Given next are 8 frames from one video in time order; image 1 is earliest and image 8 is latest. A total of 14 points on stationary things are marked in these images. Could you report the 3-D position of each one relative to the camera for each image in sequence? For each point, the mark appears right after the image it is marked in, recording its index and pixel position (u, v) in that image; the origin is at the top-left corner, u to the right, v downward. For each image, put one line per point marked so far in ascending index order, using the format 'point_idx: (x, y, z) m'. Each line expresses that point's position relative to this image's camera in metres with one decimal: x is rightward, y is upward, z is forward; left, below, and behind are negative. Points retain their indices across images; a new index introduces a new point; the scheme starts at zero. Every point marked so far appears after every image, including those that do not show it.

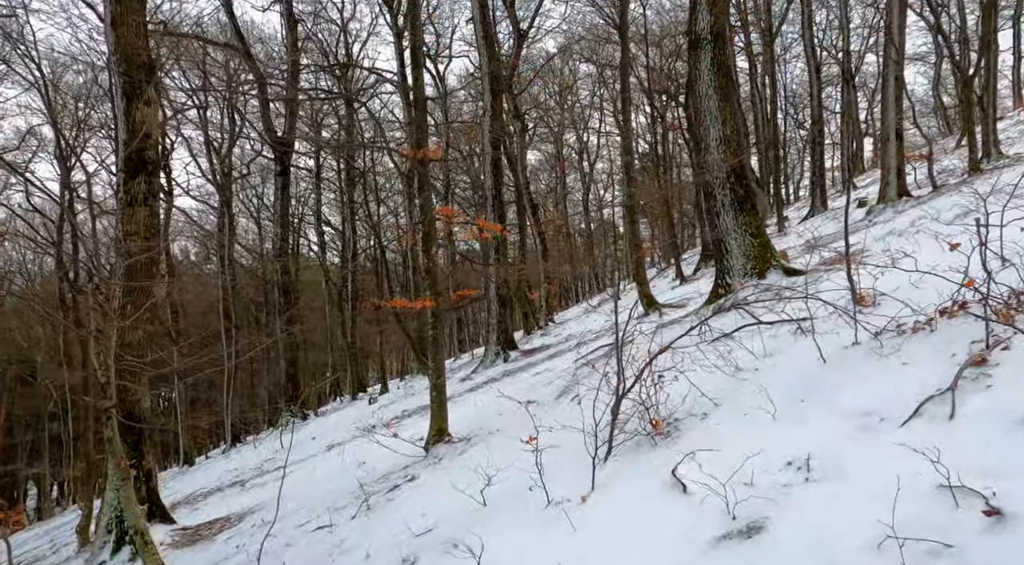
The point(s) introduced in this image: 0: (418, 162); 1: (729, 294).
0: (-1.0, +1.4, +9.1) m
1: (+2.6, -0.1, +9.8) m
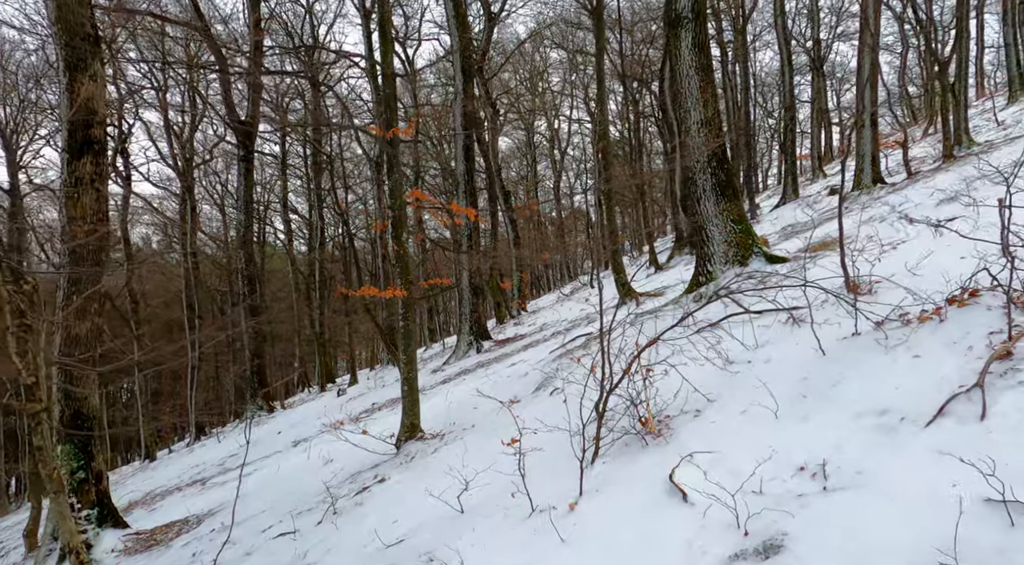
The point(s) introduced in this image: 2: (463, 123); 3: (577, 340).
0: (-1.3, +1.5, +8.7) m
1: (+2.3, 0.0, +9.5) m
2: (-0.9, +2.8, +15.0) m
3: (+0.9, -0.7, +10.4) m
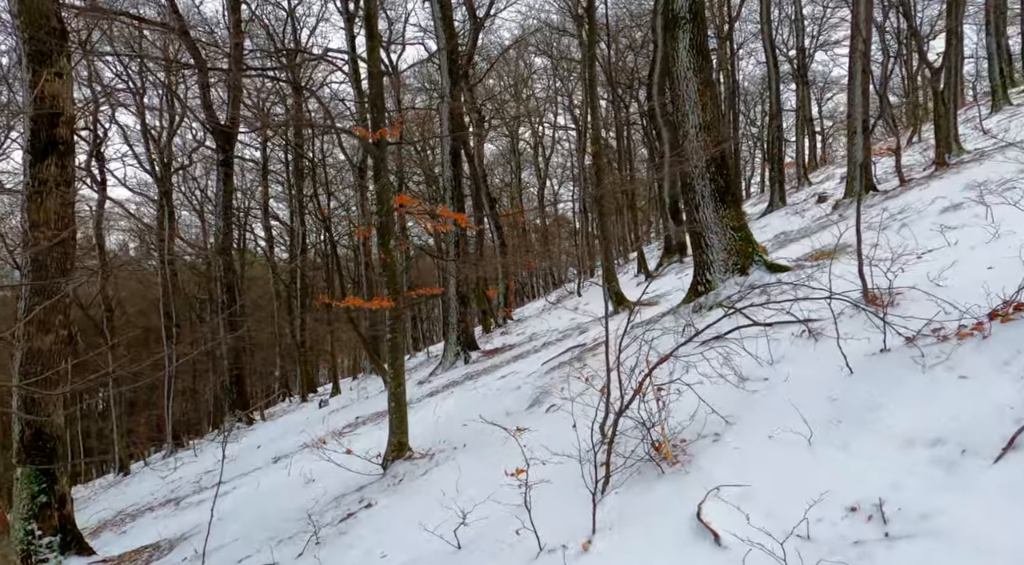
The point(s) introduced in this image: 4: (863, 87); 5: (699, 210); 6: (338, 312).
0: (-1.3, +1.4, +8.3) m
1: (+2.2, -0.1, +9.1) m
2: (-1.1, +2.7, +14.6) m
3: (+0.7, -0.8, +10.0) m
4: (+6.7, +3.8, +16.0) m
5: (+2.1, +0.8, +9.3) m
6: (-2.9, -0.5, +14.0) m
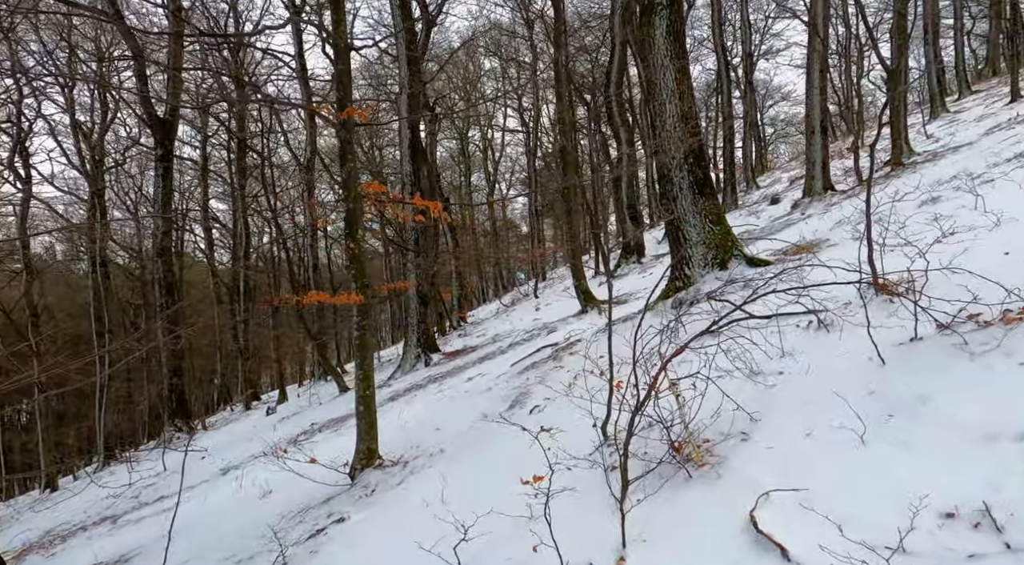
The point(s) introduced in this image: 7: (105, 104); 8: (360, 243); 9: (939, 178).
0: (-1.6, +1.4, +7.7) m
1: (+1.9, 0.0, +8.8) m
2: (-1.8, +2.7, +14.0) m
3: (+0.4, -0.8, +9.6) m
4: (+5.9, +3.8, +16.0) m
5: (+1.8, +0.9, +9.0) m
6: (-3.6, -0.5, +13.3) m
7: (-8.5, +3.6, +17.5) m
8: (-1.4, +0.4, +7.9) m
9: (+5.0, +1.2, +9.9) m
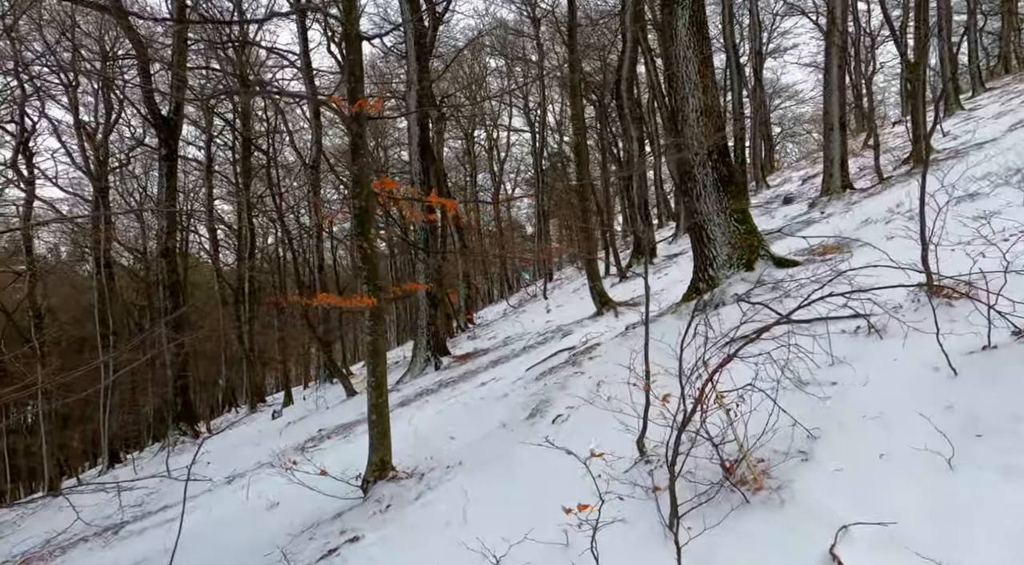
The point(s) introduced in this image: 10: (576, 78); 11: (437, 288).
0: (-1.4, +1.4, +7.3) m
1: (+2.0, -0.1, +8.4) m
2: (-1.6, +2.6, +13.6) m
3: (+0.6, -0.8, +9.2) m
4: (+6.1, +3.8, +15.6) m
5: (+1.9, +0.8, +8.6) m
6: (-3.4, -0.5, +12.9) m
7: (-8.3, +3.6, +17.2) m
8: (-1.3, +0.4, +7.6) m
9: (+5.2, +1.2, +9.5) m
10: (+1.3, +4.3, +17.8) m
11: (-1.2, -0.1, +12.8) m
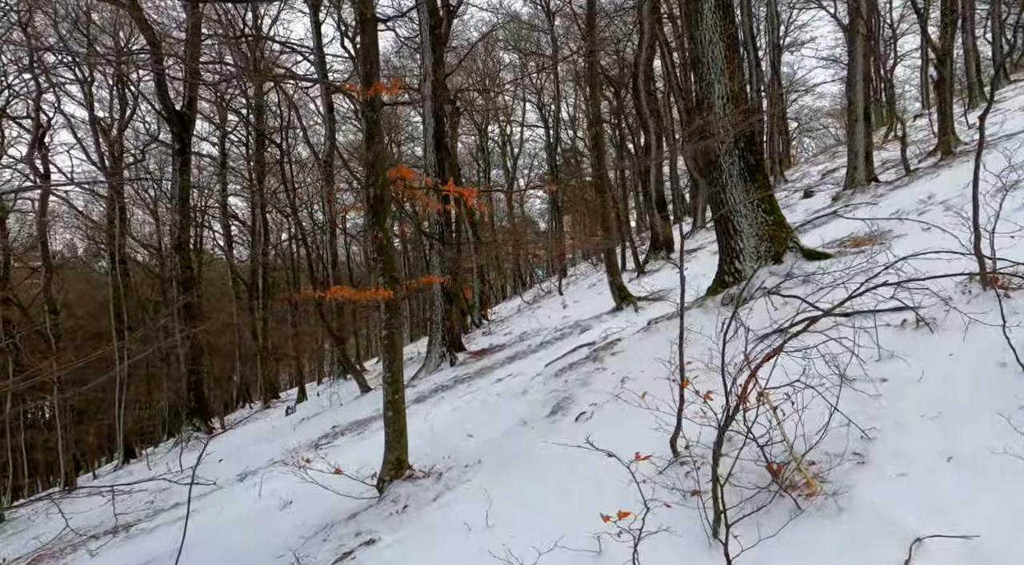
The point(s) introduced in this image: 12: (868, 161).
0: (-1.2, +1.5, +7.1) m
1: (+2.2, 0.0, +8.1) m
2: (-1.3, +2.7, +13.4) m
3: (+0.8, -0.7, +8.9) m
4: (+6.4, +3.8, +15.2) m
5: (+2.1, +0.9, +8.3) m
6: (-3.1, -0.4, +12.7) m
7: (-7.9, +3.7, +17.0) m
8: (-1.1, +0.4, +7.3) m
9: (+5.4, +1.3, +9.1) m
10: (+1.7, +4.4, +17.5) m
11: (-0.9, 0.0, +12.6) m
12: (+6.4, +2.2, +15.1) m
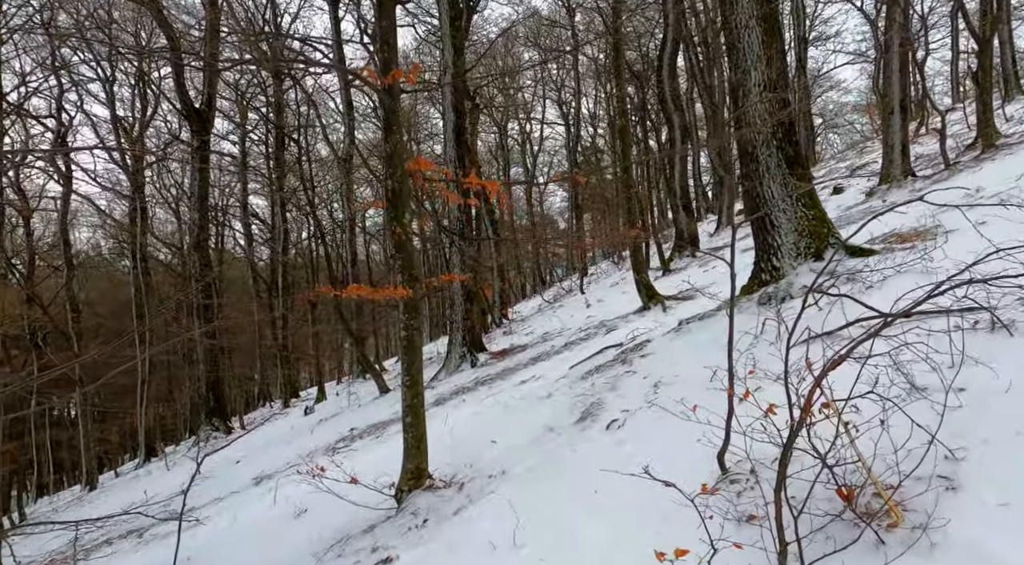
0: (-1.0, +1.5, +6.7) m
1: (+2.5, 0.0, +7.7) m
2: (-1.0, +2.7, +13.0) m
3: (+1.0, -0.7, +8.5) m
4: (+6.8, +3.9, +14.7) m
5: (+2.4, +0.9, +7.9) m
6: (-2.8, -0.4, +12.4) m
7: (-7.5, +3.7, +16.8) m
8: (-0.9, +0.4, +7.0) m
9: (+5.7, +1.3, +8.6) m
10: (+2.1, +4.5, +17.1) m
11: (-0.6, 0.0, +12.2) m
12: (+6.8, +2.2, +14.6) m
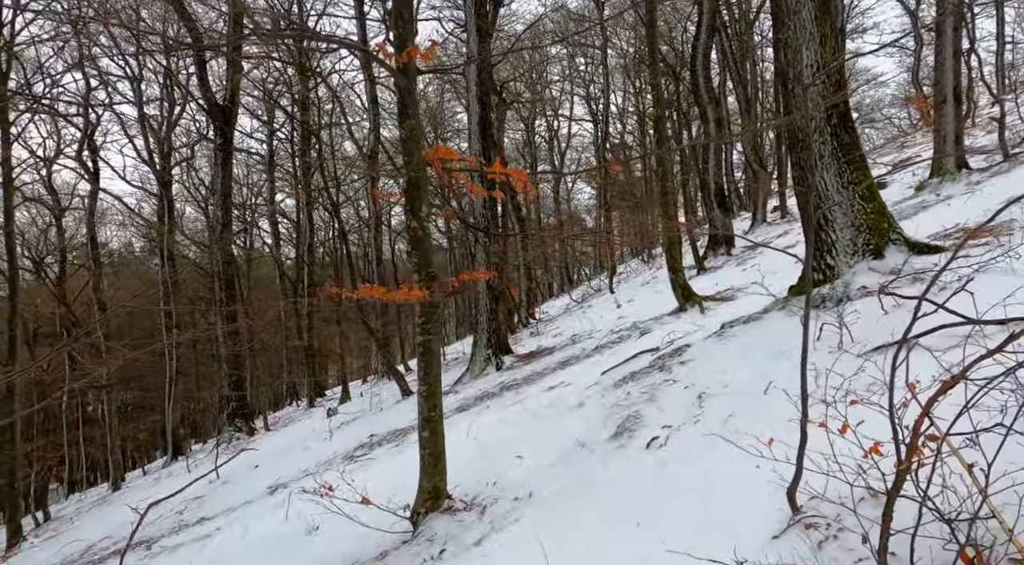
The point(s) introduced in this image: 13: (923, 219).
0: (-0.8, +1.5, +6.1) m
1: (+2.7, 0.0, +7.0) m
2: (-0.5, +2.8, +12.4) m
3: (+1.3, -0.7, +7.9) m
4: (+7.3, +3.9, +13.8) m
5: (+2.6, +0.9, +7.2) m
6: (-2.4, -0.4, +11.9) m
7: (-6.9, +3.8, +16.4) m
8: (-0.7, +0.4, +6.4) m
9: (+5.9, +1.3, +7.8) m
10: (+2.7, +4.5, +16.4) m
11: (-0.2, 0.0, +11.6) m
12: (+7.3, +2.2, +13.7) m
13: (+4.6, +0.7, +9.5) m
